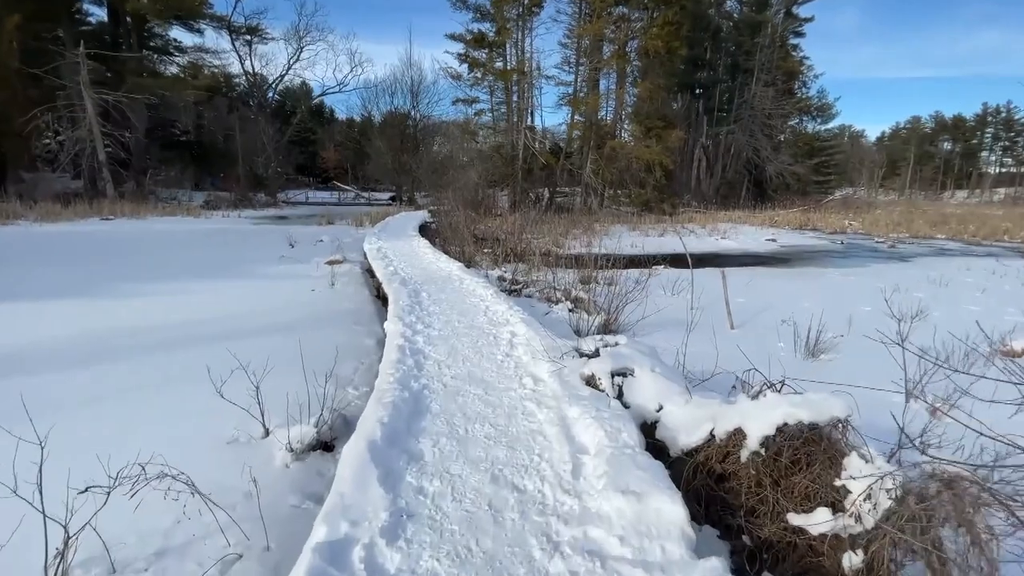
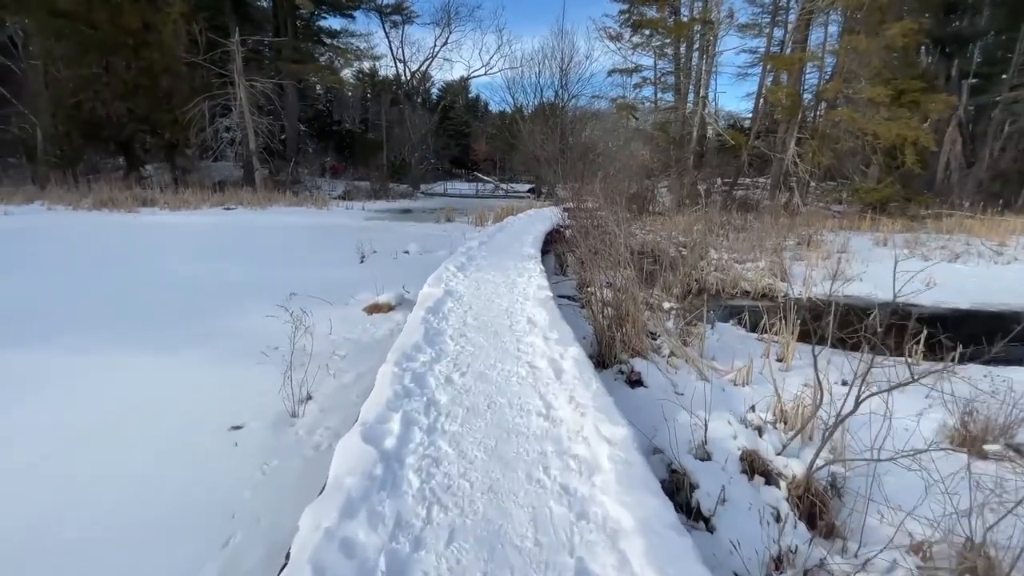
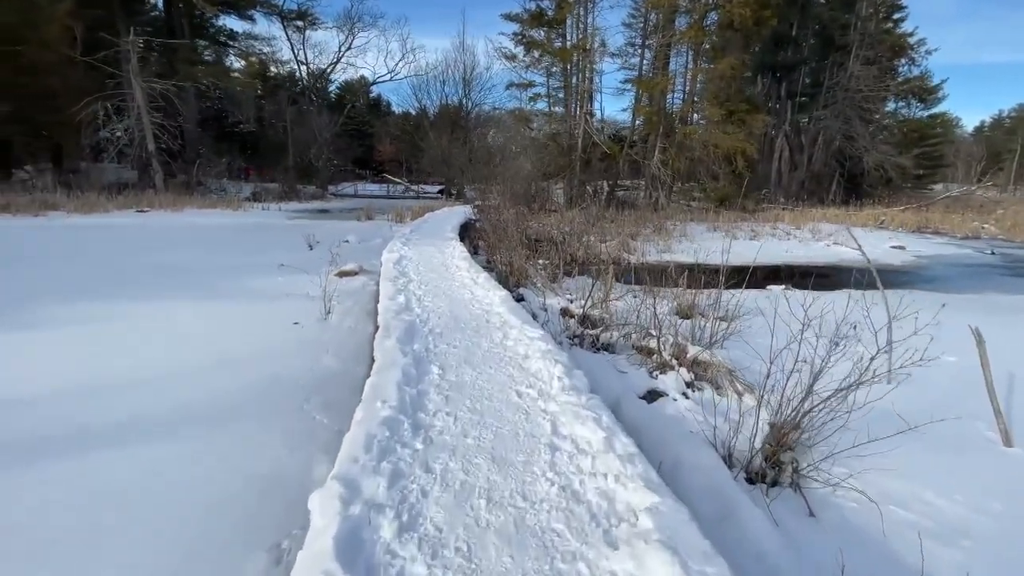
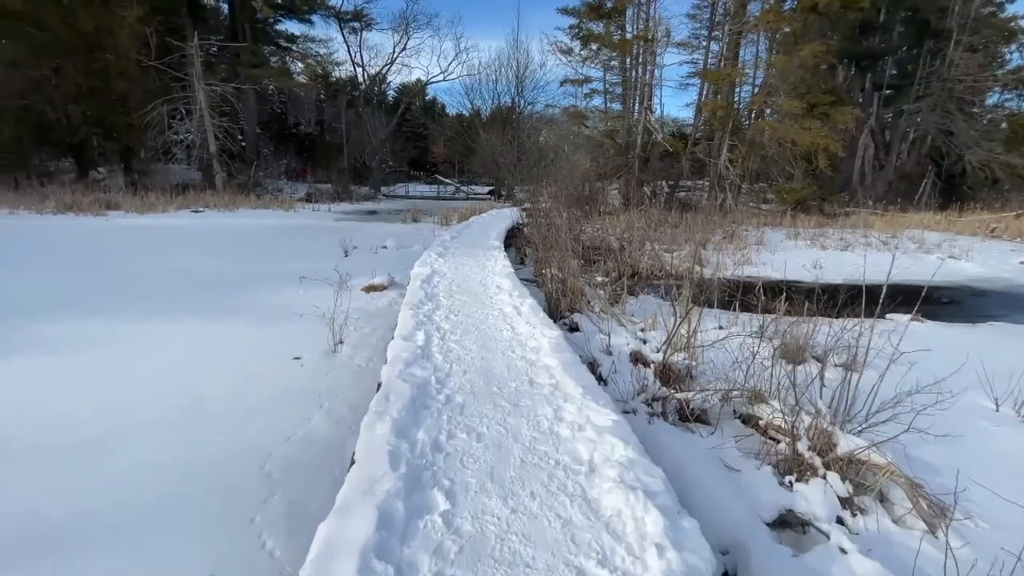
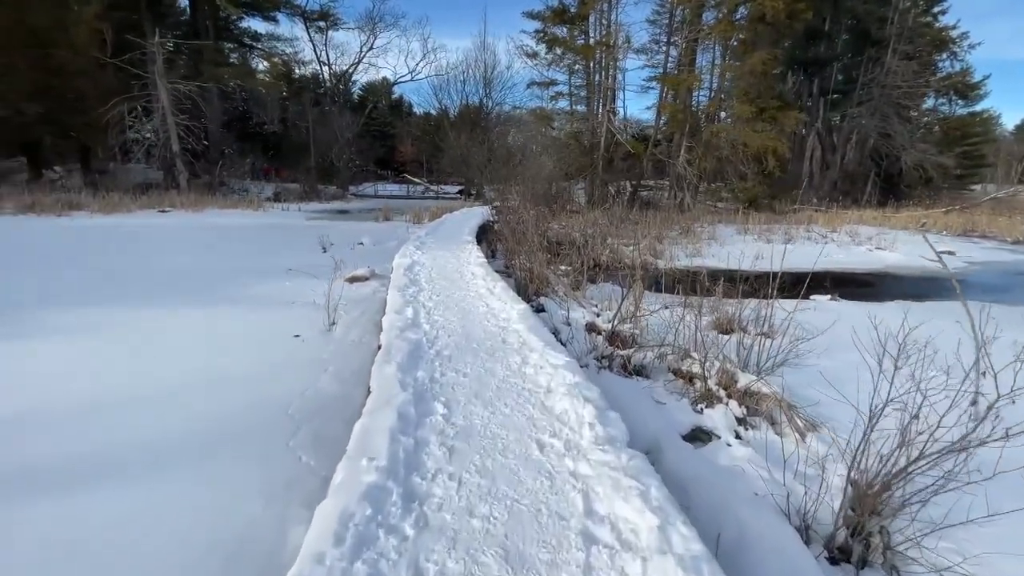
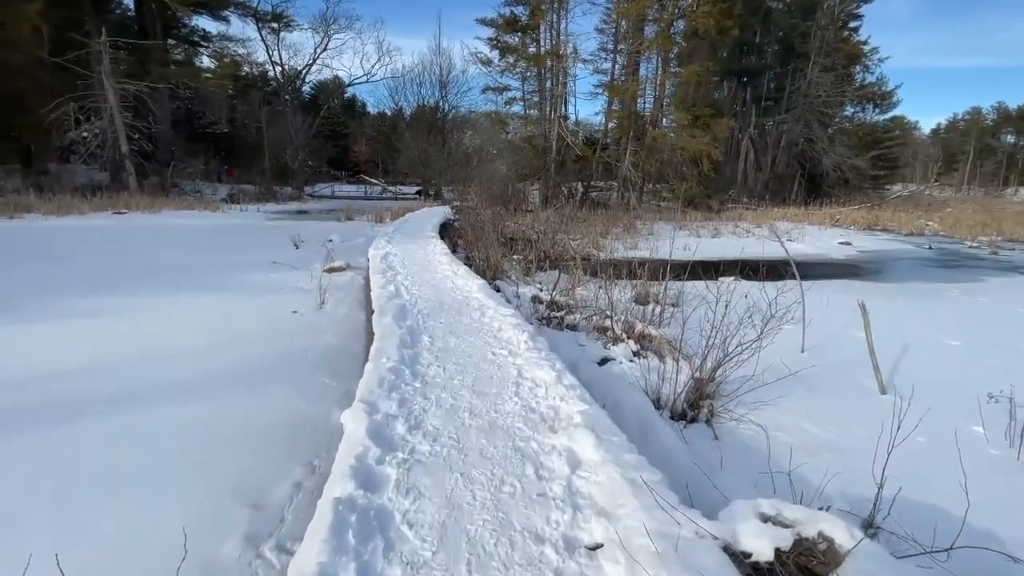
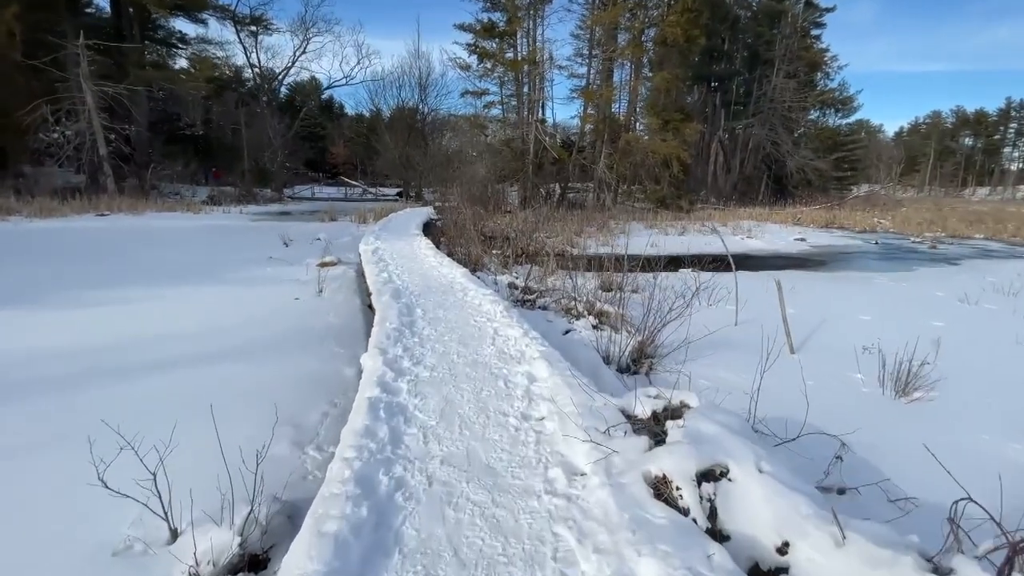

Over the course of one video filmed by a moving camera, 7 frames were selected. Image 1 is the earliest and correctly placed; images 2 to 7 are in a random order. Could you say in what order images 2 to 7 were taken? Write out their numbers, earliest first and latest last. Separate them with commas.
7, 6, 3, 5, 4, 2
